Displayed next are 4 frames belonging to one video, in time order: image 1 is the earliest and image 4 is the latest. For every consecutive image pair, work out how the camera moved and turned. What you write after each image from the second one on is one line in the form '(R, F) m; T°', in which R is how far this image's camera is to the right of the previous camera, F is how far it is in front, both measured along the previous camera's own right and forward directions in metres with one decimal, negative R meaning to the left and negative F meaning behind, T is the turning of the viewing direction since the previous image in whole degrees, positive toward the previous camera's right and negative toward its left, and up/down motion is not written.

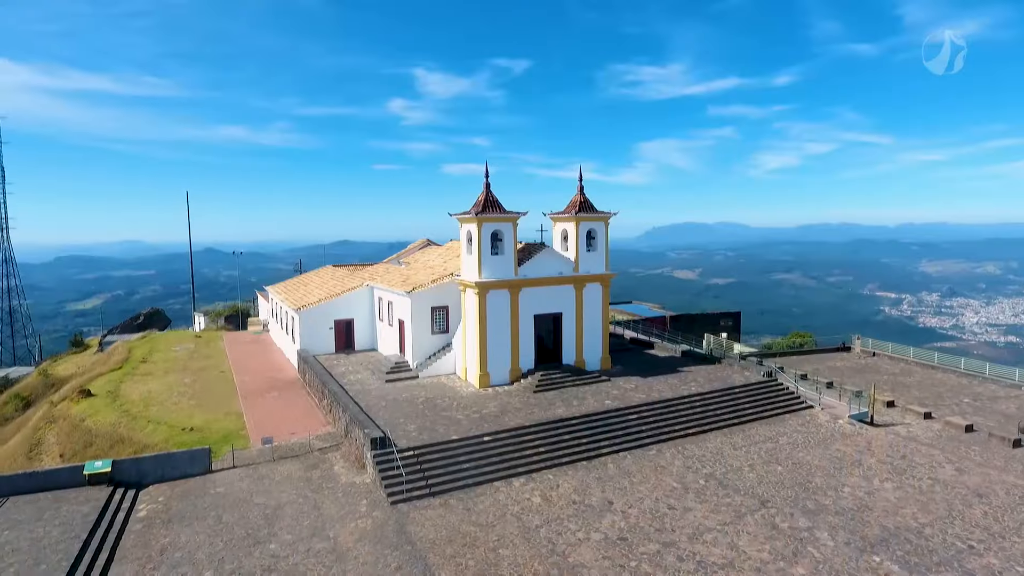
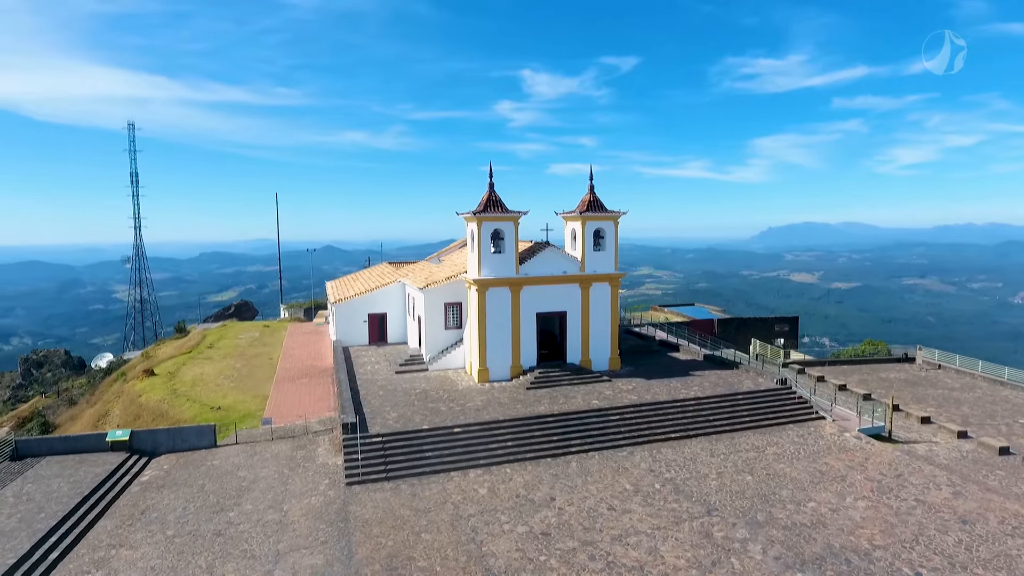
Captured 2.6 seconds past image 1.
(+3.6, -0.1) m; -10°
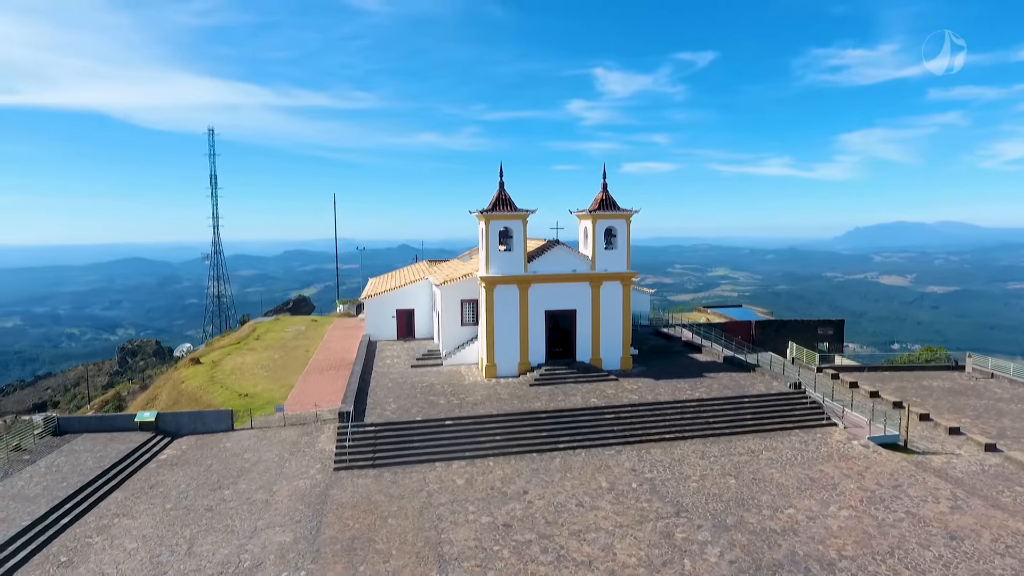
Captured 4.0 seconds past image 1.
(+2.2, -0.2) m; -7°
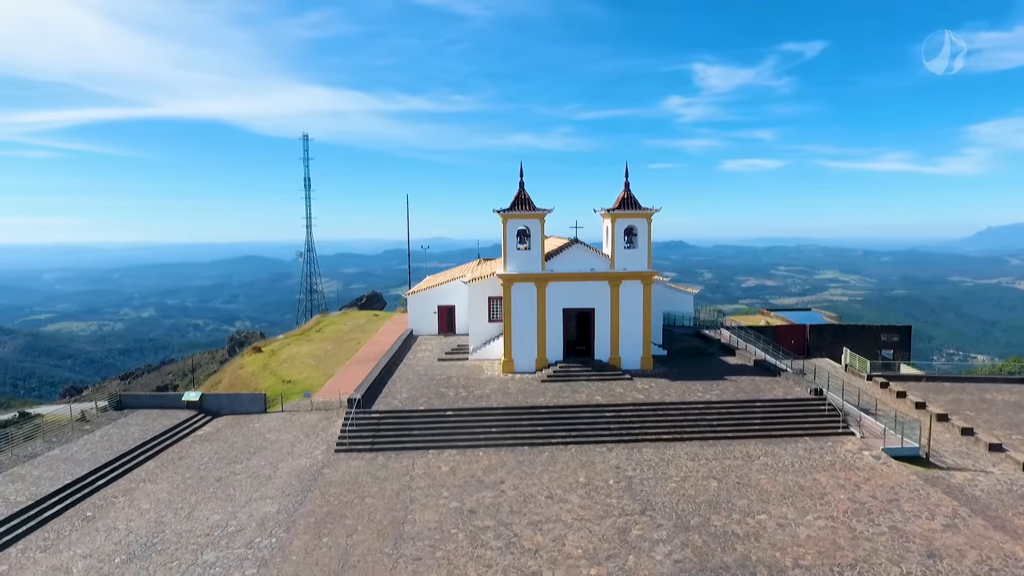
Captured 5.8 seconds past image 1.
(+2.7, -0.3) m; -9°
